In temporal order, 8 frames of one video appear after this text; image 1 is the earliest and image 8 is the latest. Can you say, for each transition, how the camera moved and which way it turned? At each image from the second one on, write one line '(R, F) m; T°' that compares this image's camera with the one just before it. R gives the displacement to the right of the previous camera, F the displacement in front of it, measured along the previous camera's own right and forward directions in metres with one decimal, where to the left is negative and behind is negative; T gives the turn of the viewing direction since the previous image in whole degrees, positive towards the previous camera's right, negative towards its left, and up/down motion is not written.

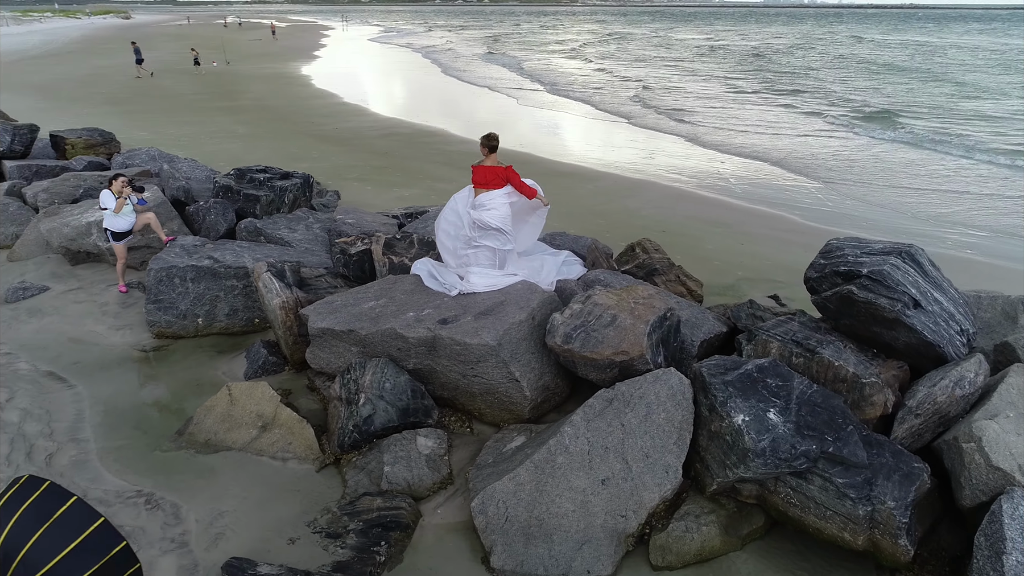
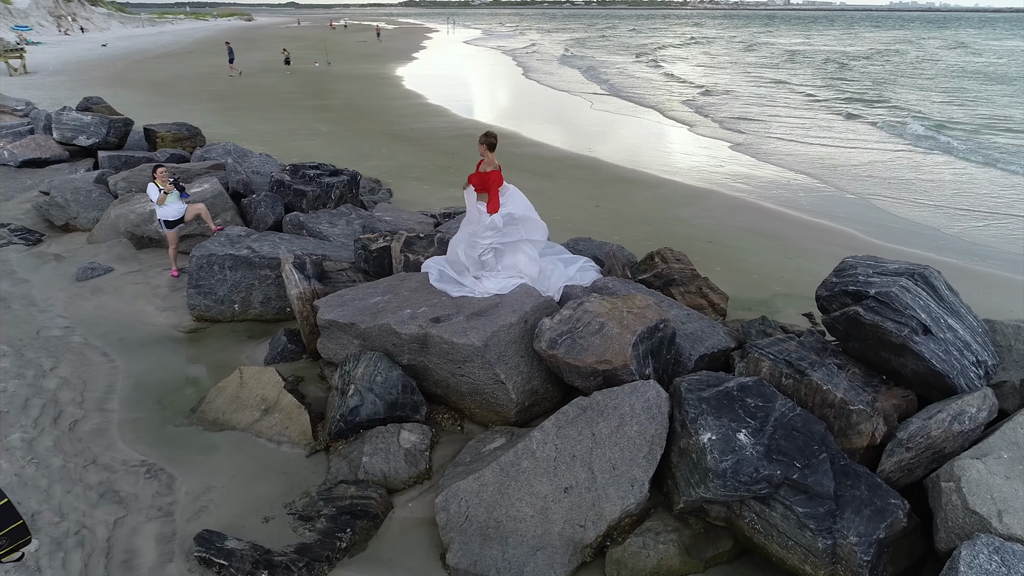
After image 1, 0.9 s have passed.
(+0.7, 0.0) m; -7°
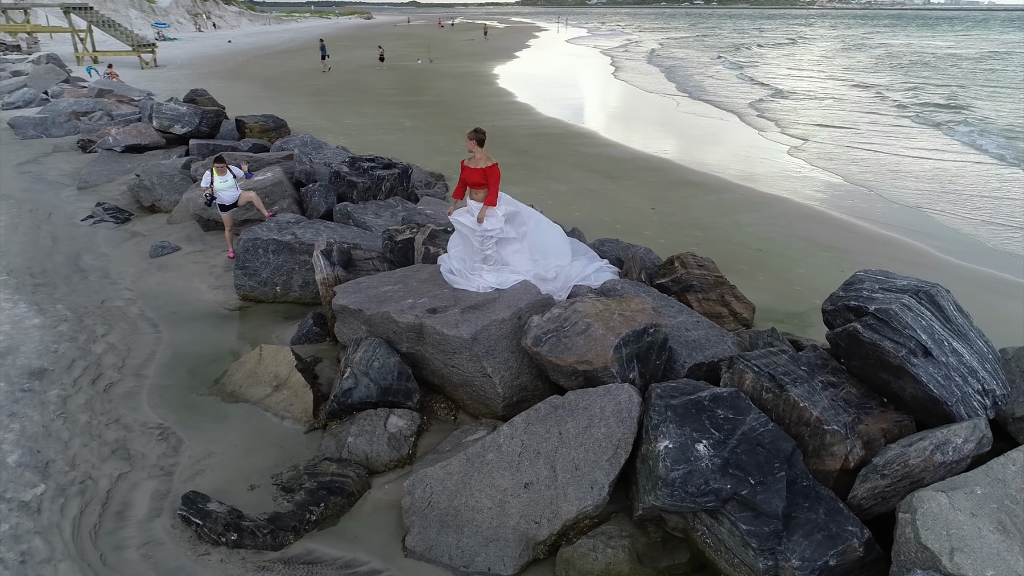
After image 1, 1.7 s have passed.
(+0.8, 0.0) m; -8°
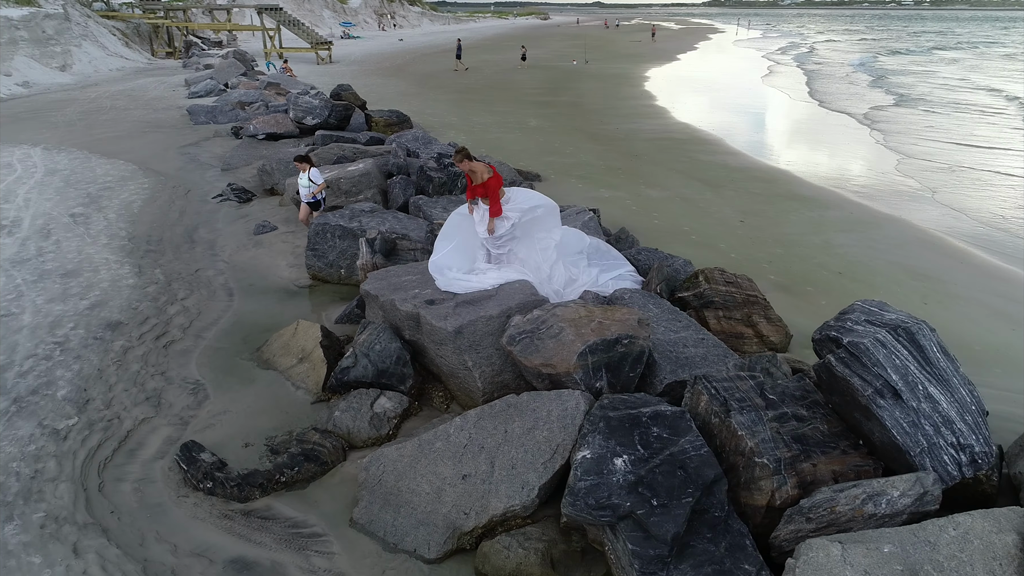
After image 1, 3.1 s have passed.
(+1.2, 0.0) m; -13°
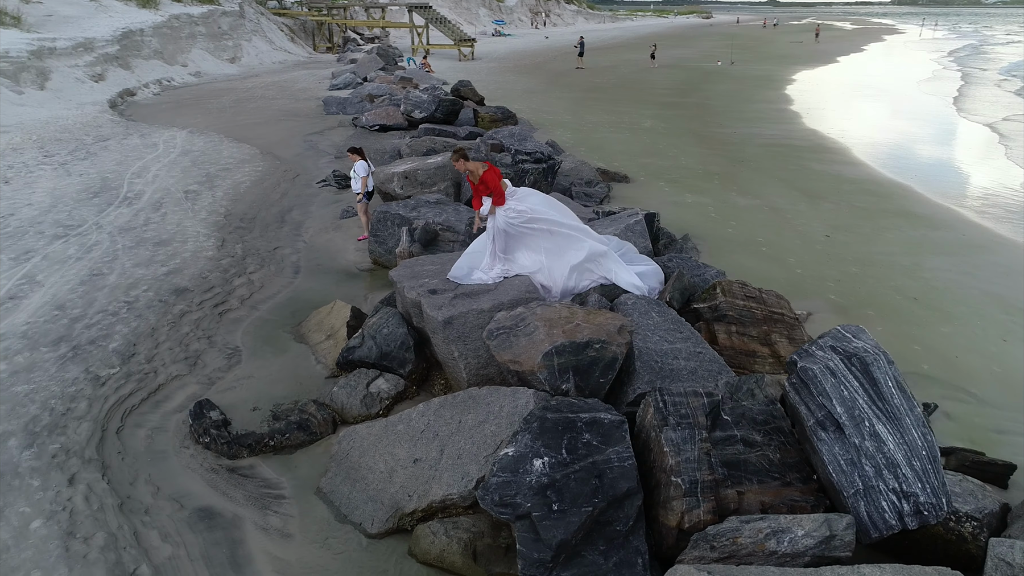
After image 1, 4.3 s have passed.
(+1.1, +0.1) m; -11°
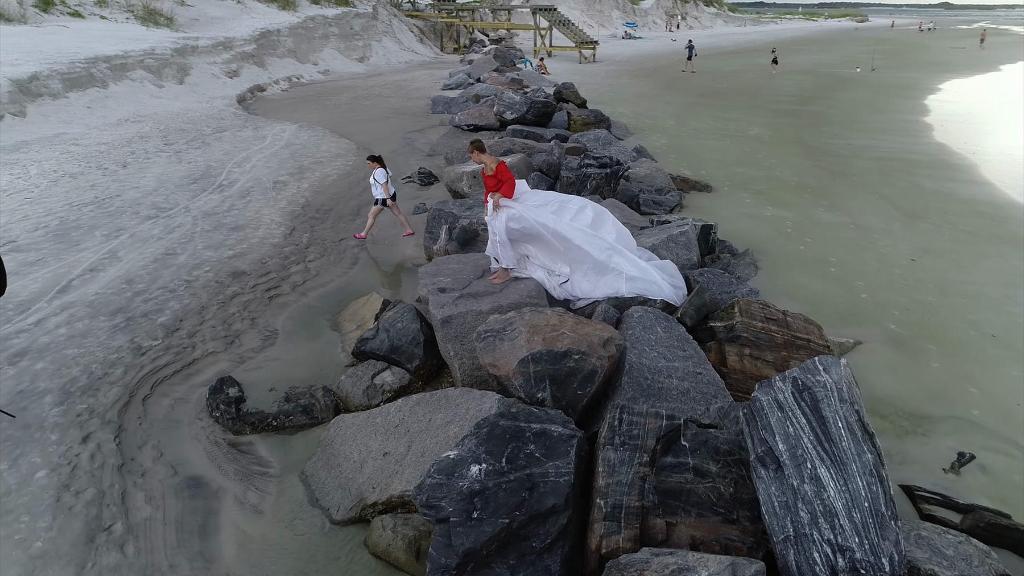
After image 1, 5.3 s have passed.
(+0.9, +0.1) m; -10°
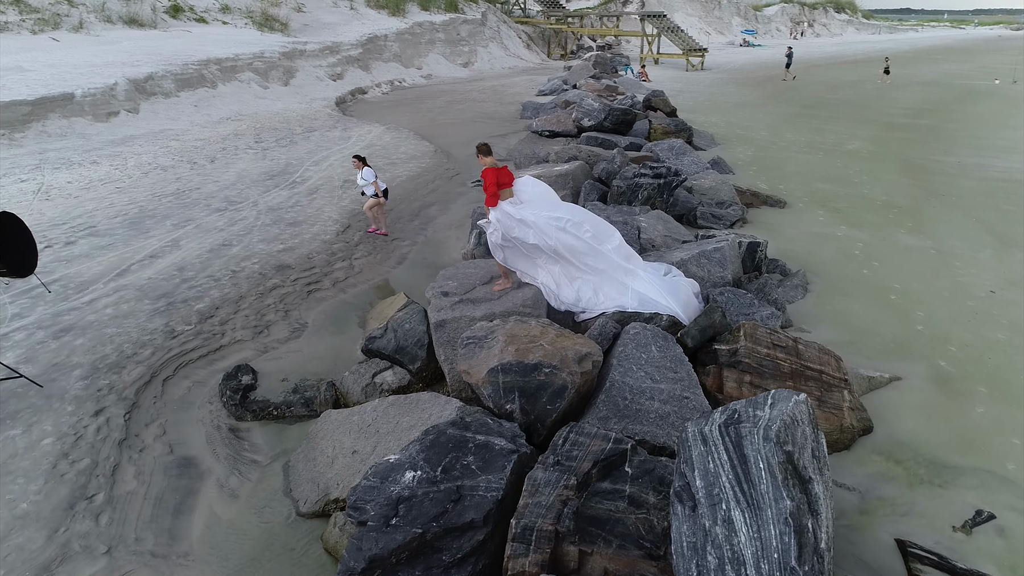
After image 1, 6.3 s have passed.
(+0.8, +0.1) m; -9°
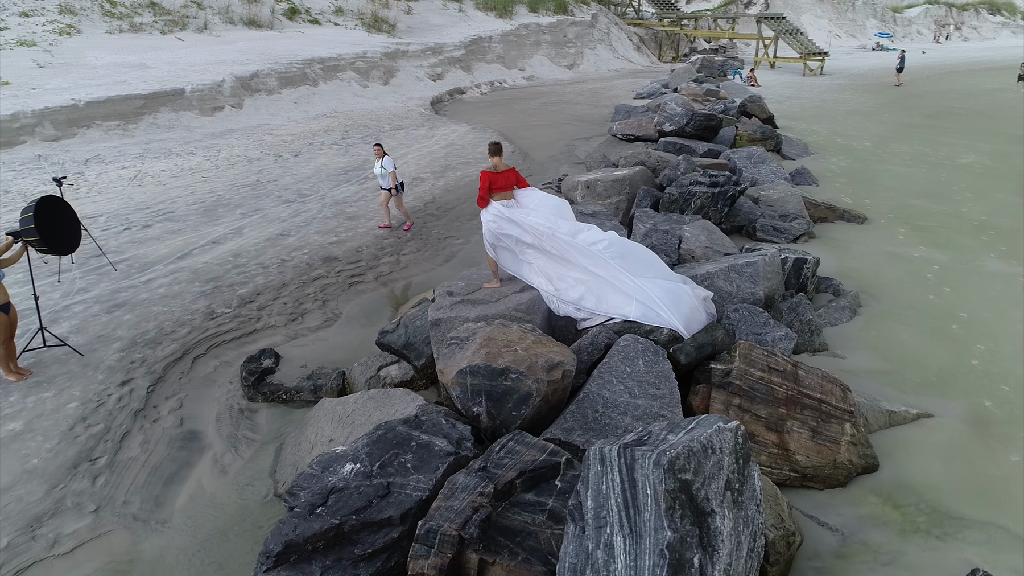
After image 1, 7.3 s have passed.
(+0.9, +0.1) m; -9°
